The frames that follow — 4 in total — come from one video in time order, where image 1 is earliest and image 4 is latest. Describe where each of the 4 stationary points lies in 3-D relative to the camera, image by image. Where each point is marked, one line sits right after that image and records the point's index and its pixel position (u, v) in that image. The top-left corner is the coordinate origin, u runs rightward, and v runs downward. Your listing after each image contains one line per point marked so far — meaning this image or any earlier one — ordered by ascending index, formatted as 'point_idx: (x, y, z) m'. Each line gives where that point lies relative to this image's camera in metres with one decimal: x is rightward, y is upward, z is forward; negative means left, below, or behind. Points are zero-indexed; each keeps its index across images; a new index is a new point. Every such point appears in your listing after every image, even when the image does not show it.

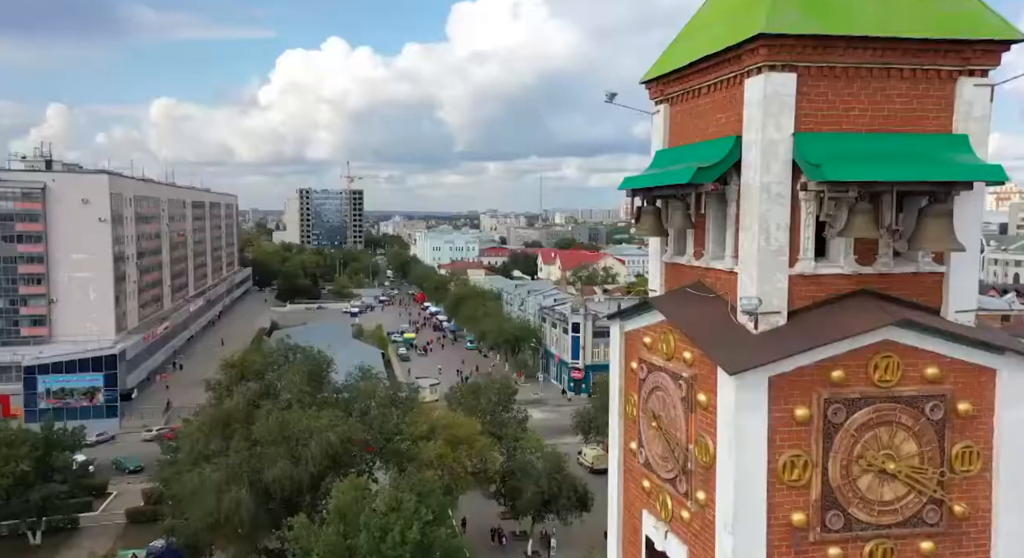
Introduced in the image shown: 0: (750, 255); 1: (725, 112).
0: (+1.7, +0.2, +5.4) m
1: (+1.6, +1.2, +5.8) m
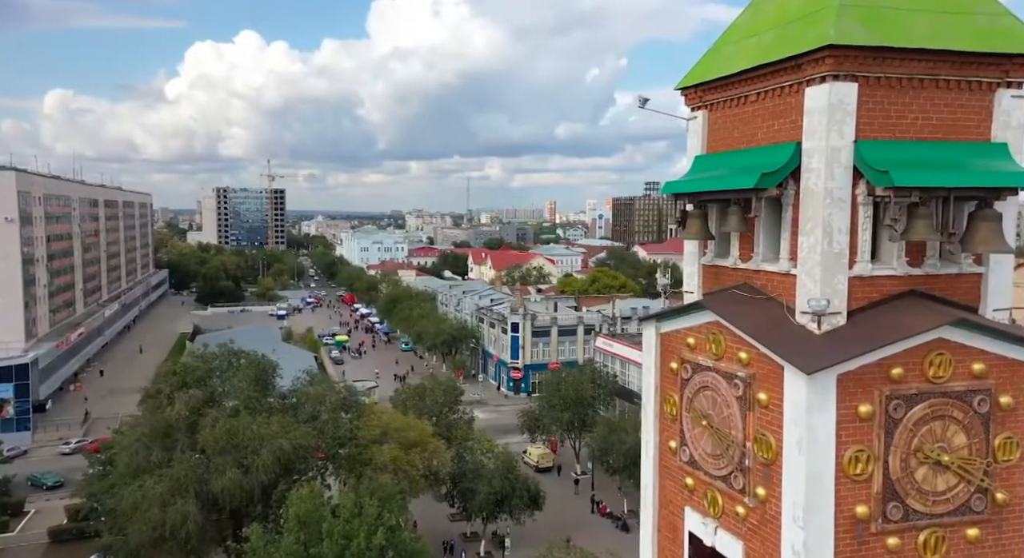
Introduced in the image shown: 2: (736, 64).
0: (+2.2, +0.2, +5.6) m
1: (+2.1, +1.2, +6.0) m
2: (+1.8, +1.7, +6.3) m
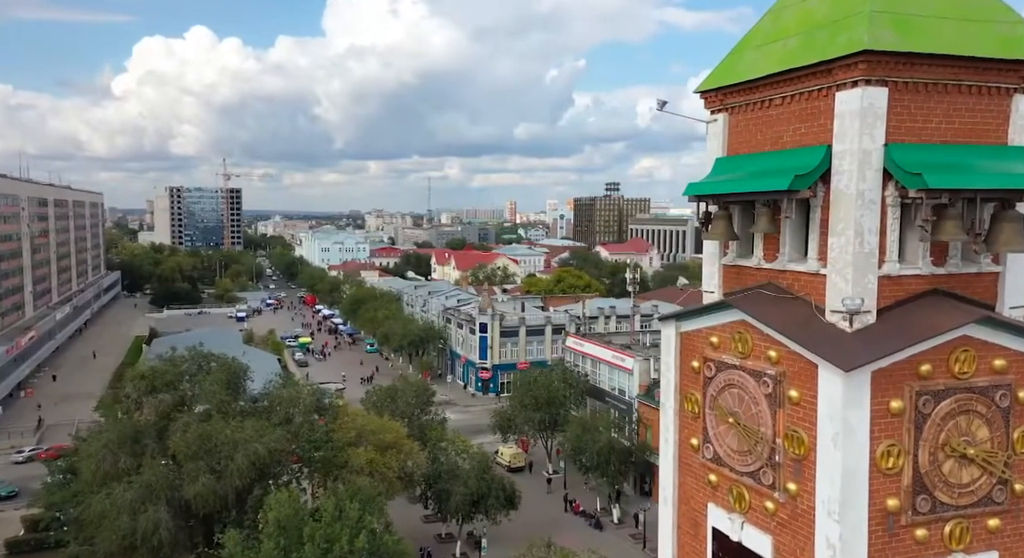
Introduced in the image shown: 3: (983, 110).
0: (+2.4, +0.2, +5.7) m
1: (+2.3, +1.2, +6.1) m
2: (+2.1, +1.7, +6.4) m
3: (+3.6, +1.3, +5.9) m
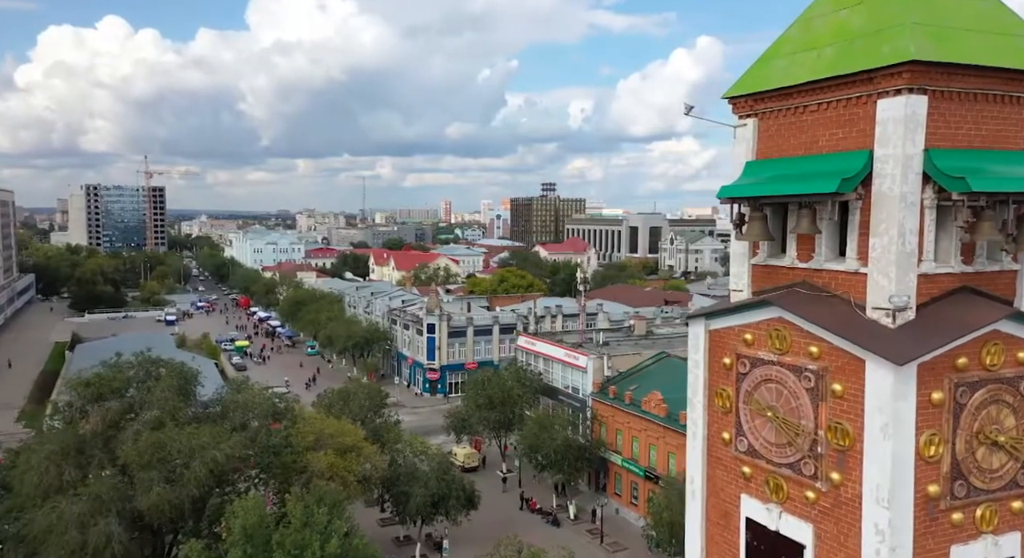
0: (+2.9, +0.2, +6.0) m
1: (+2.8, +1.2, +6.4) m
2: (+2.5, +1.8, +6.7) m
3: (+4.0, +1.3, +6.3) m
